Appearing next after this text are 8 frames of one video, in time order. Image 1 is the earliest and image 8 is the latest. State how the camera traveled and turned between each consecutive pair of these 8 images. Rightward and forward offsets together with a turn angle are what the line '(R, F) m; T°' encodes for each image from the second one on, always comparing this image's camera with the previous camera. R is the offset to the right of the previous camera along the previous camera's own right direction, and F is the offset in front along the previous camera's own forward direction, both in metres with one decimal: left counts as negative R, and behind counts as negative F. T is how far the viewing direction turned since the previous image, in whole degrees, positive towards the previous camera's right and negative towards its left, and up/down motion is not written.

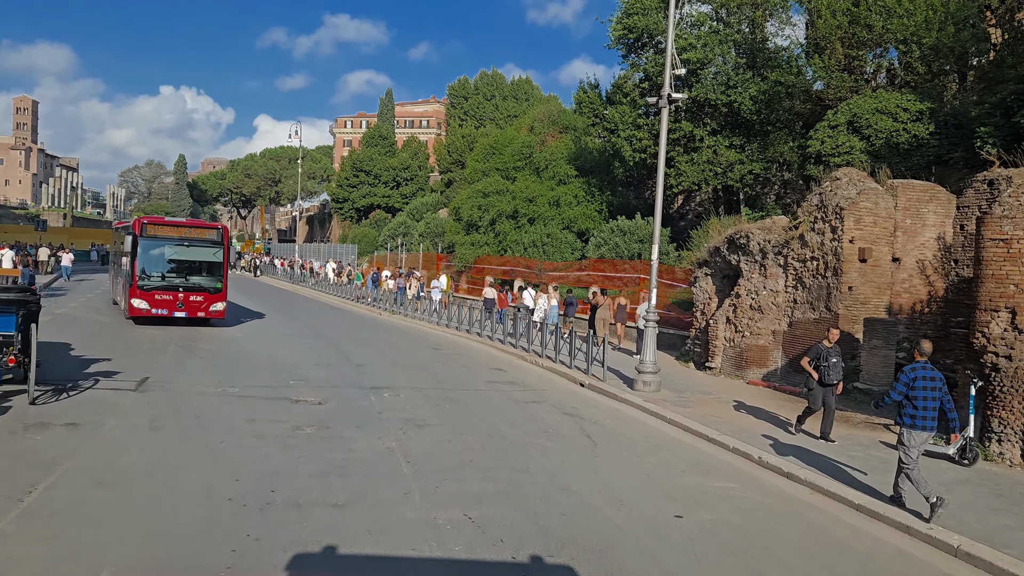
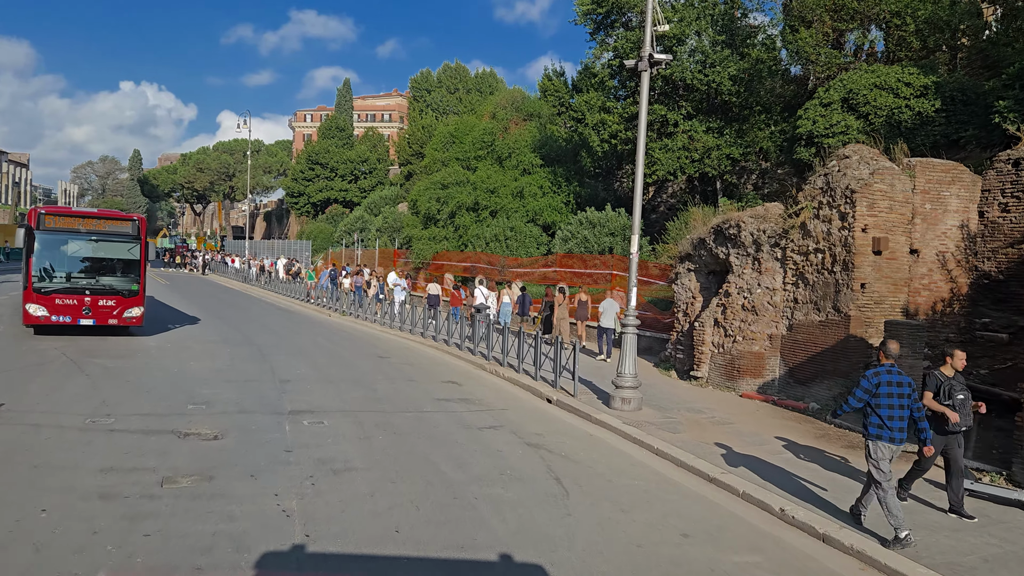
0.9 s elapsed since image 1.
(+0.2, +2.0) m; +2°
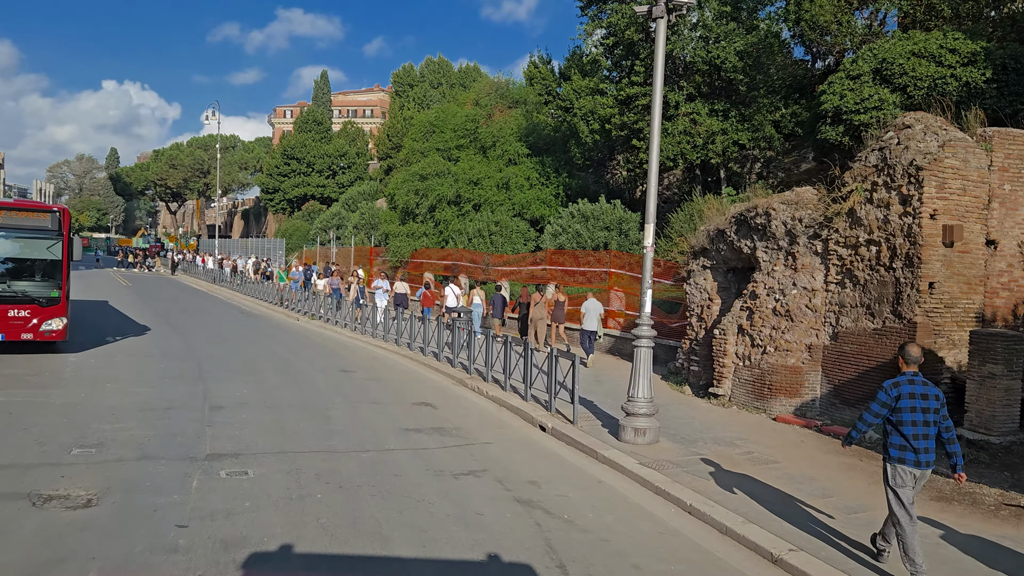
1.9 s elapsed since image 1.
(0.0, +2.1) m; +1°
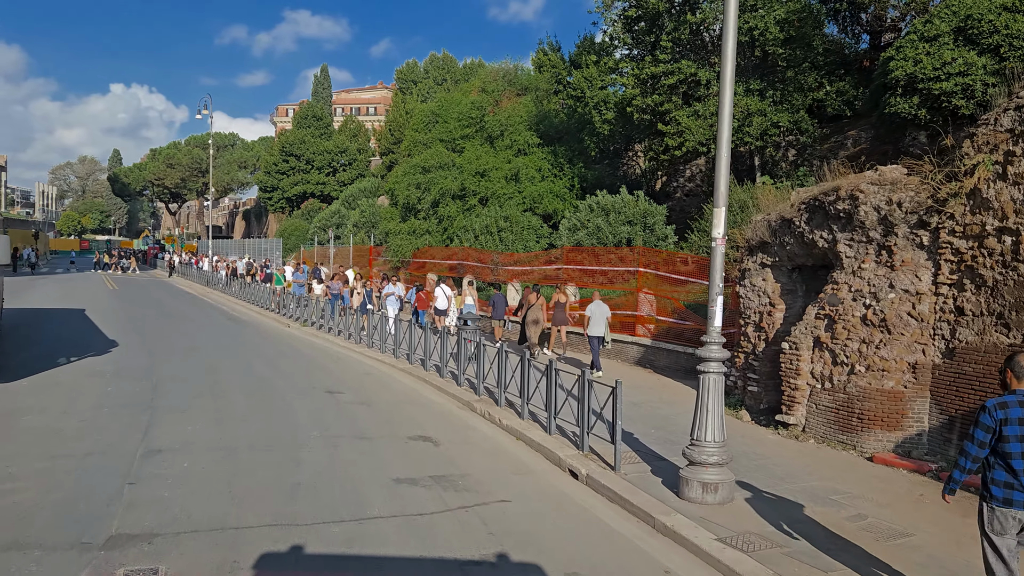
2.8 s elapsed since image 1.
(-0.1, +2.1) m; 0°
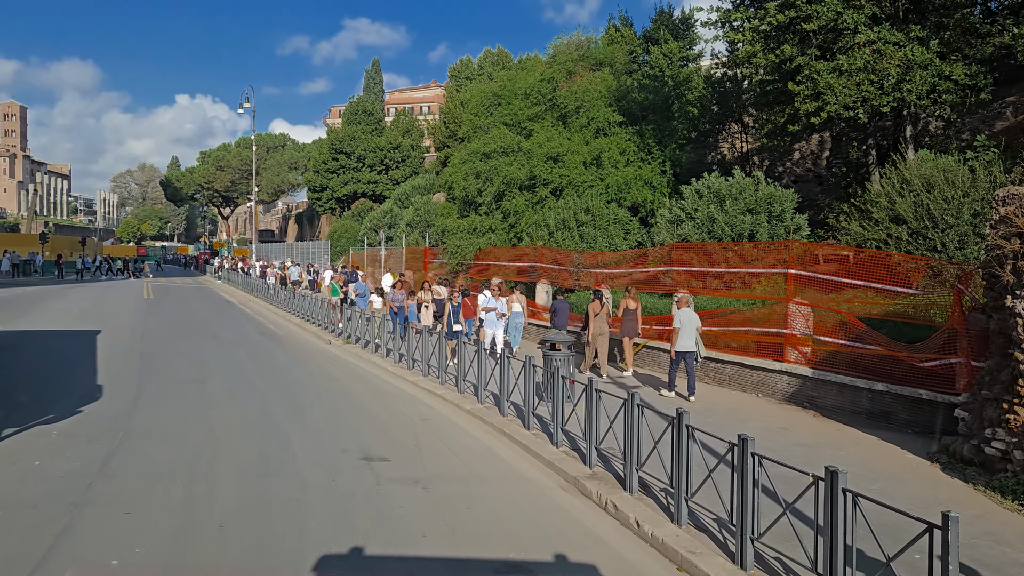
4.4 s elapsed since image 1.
(-0.6, +3.6) m; -4°
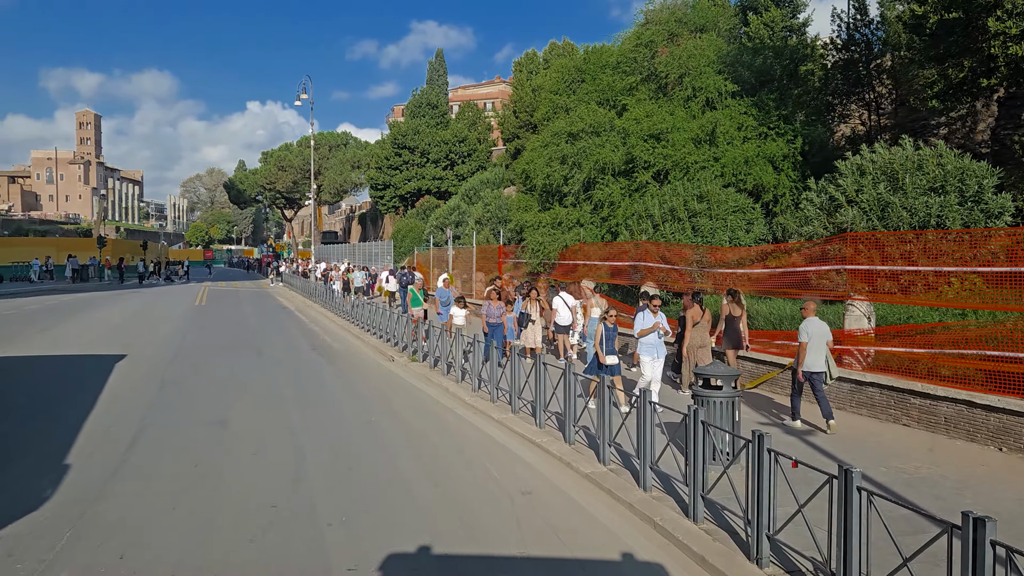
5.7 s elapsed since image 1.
(-0.6, +3.0) m; -4°
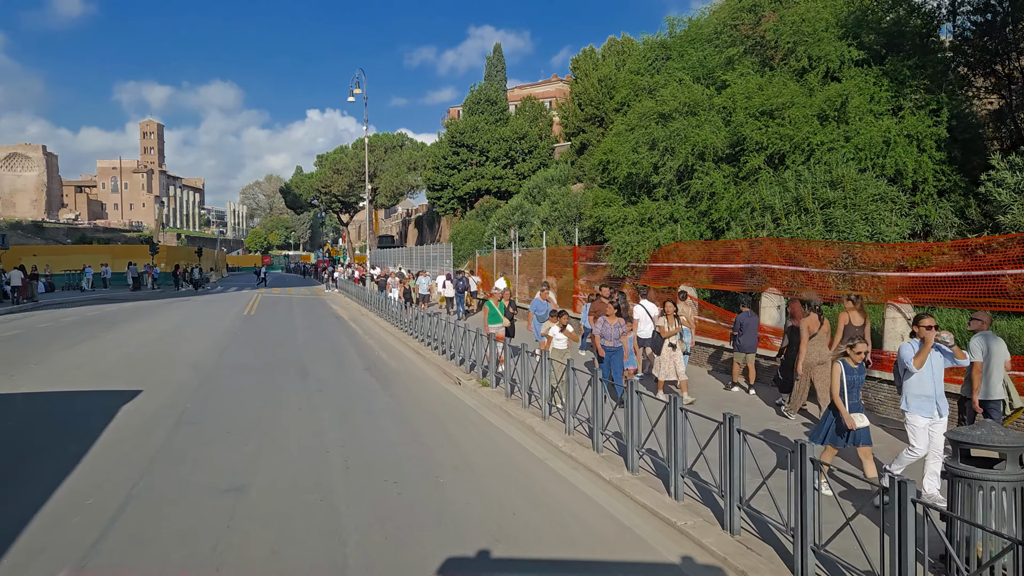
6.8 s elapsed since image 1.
(-0.5, +2.4) m; -4°
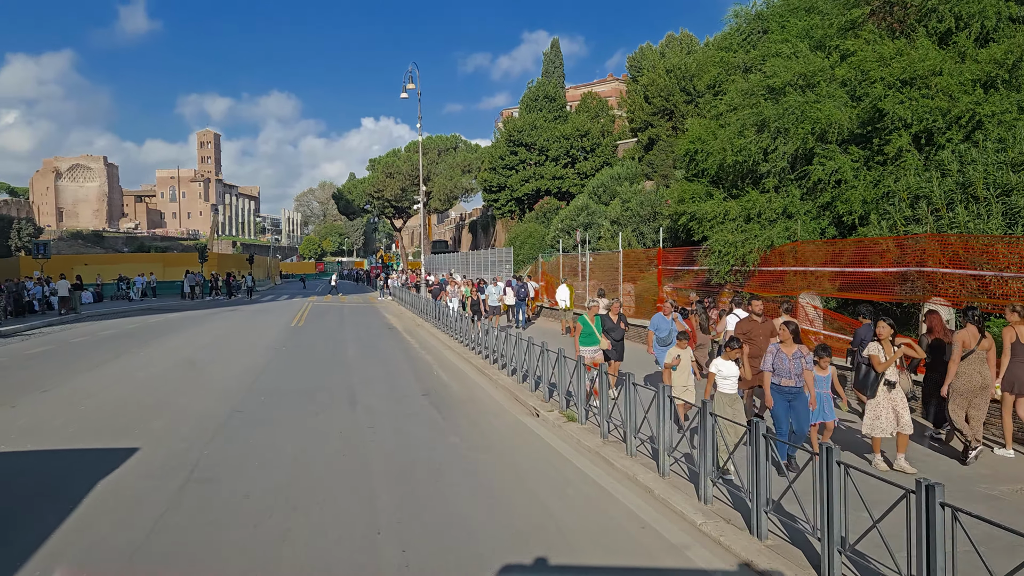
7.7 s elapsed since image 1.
(-0.4, +2.2) m; -4°
